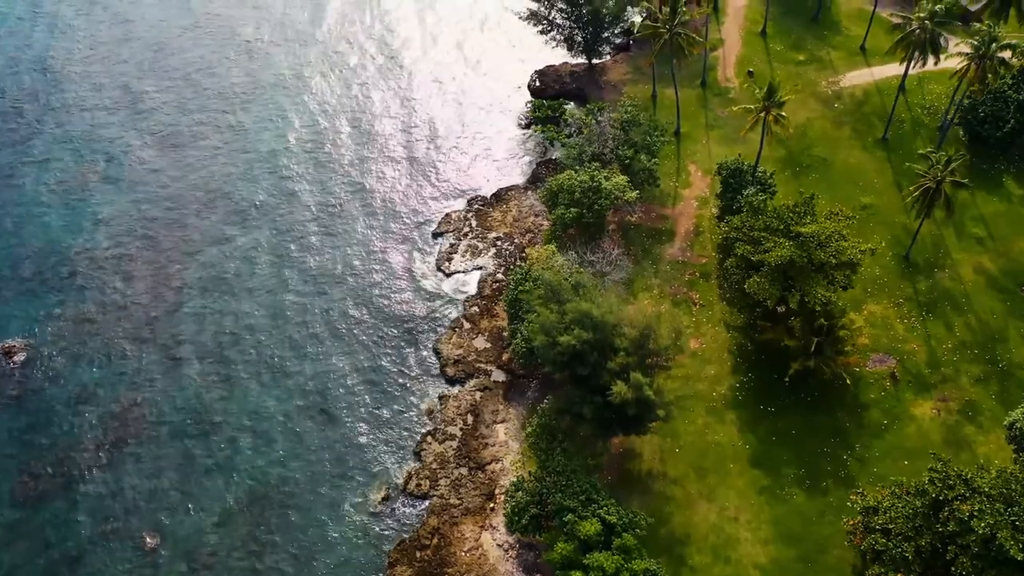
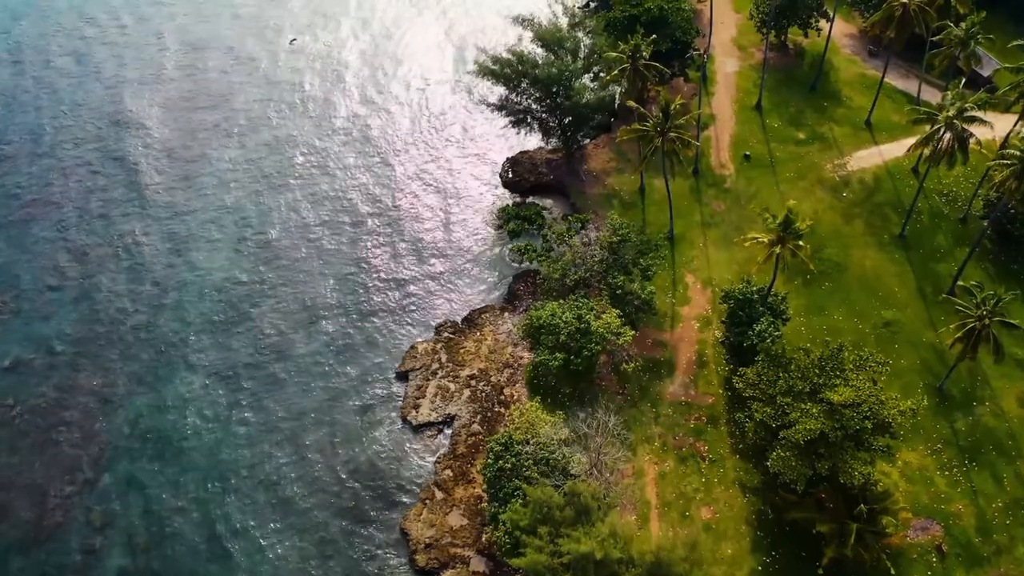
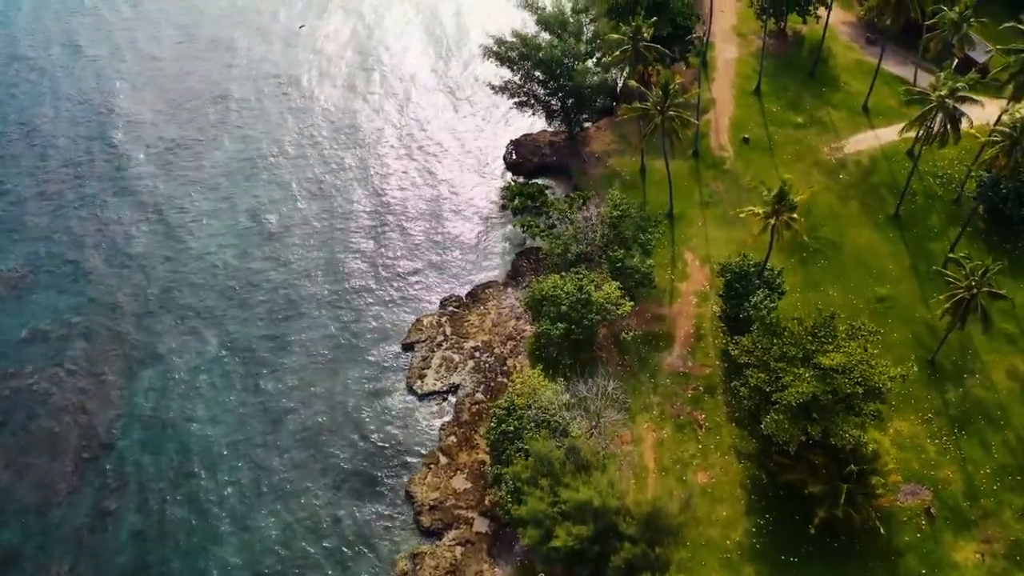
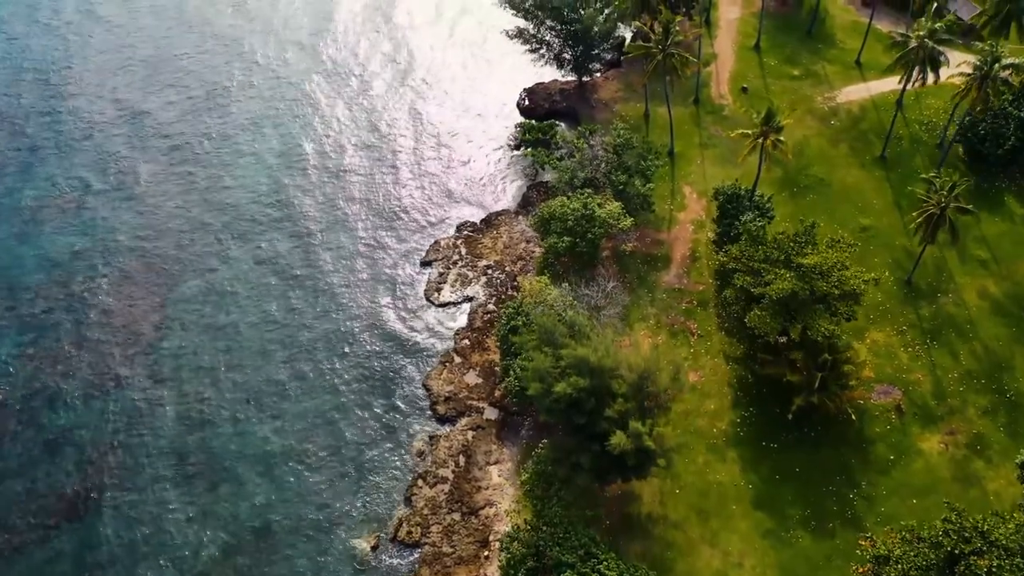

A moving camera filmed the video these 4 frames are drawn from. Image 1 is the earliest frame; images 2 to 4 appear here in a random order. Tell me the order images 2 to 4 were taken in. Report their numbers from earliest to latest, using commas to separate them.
4, 3, 2
